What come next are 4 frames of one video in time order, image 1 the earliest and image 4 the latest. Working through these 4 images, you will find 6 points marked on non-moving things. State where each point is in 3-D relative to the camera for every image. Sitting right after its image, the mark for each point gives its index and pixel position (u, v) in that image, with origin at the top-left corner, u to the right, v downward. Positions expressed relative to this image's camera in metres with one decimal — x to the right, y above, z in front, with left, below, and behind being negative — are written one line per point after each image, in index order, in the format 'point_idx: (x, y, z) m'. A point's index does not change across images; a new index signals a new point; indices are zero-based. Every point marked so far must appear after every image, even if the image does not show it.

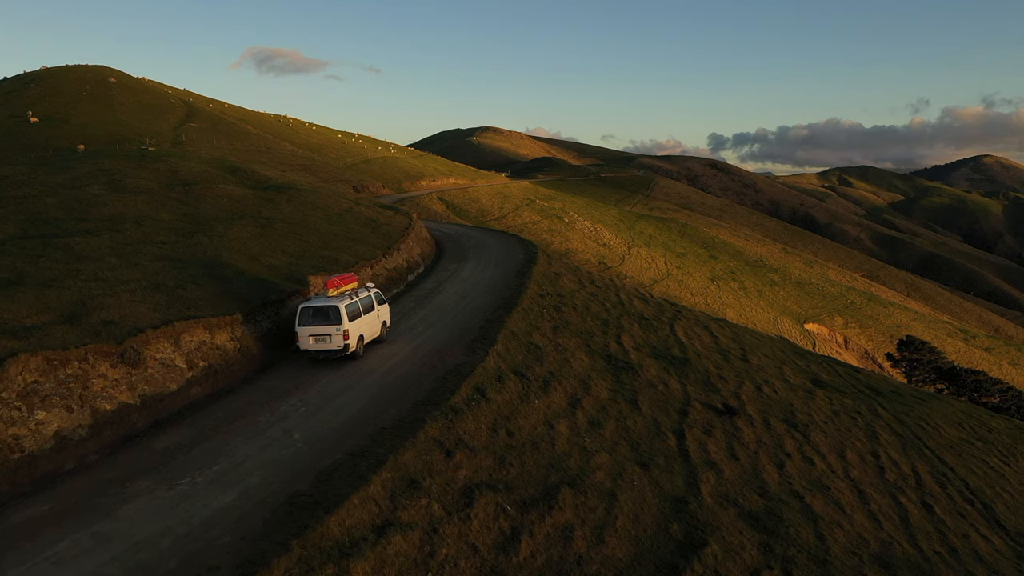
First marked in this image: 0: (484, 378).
0: (-0.5, -1.7, +15.2) m
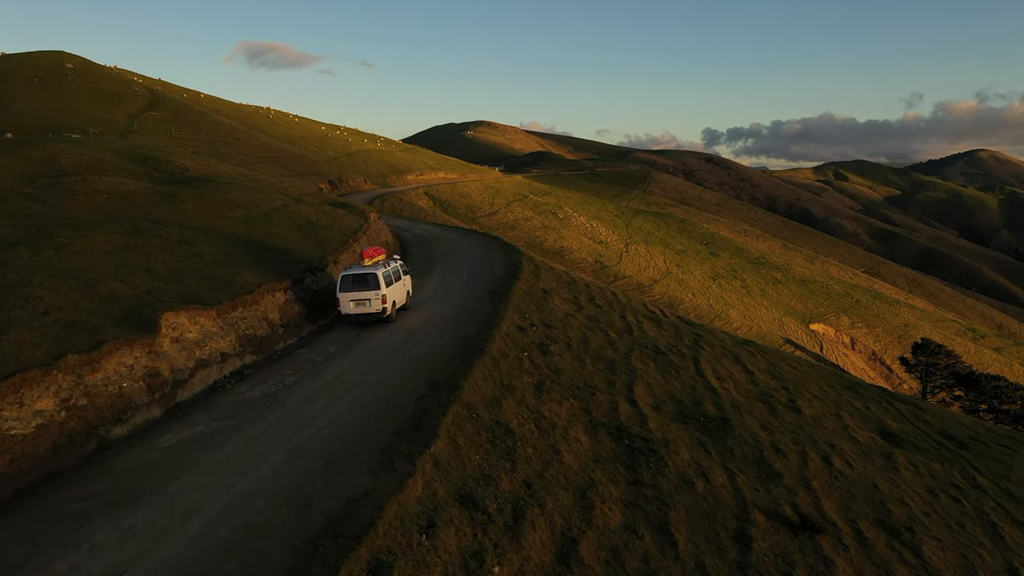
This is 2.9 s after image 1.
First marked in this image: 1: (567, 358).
0: (-1.1, -2.4, +8.1) m
1: (+1.2, -1.5, +17.9) m
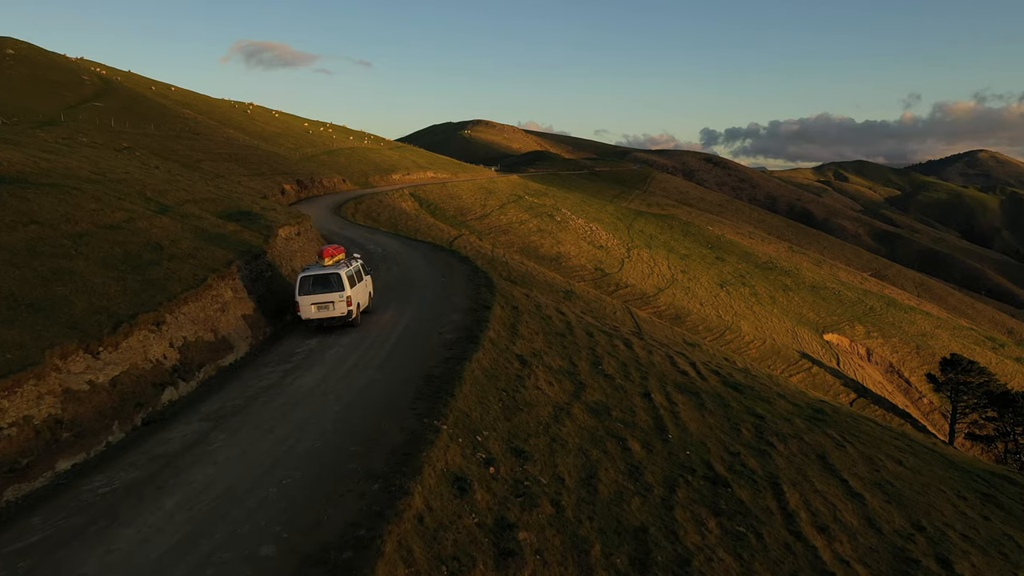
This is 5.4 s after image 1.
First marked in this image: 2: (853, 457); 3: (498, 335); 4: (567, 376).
0: (-1.9, -3.7, -1.4) m
1: (+0.4, -2.8, +8.5) m
2: (+7.3, -3.6, +18.1) m
3: (-0.3, -1.0, +16.3) m
4: (+1.1, -1.7, +15.9) m
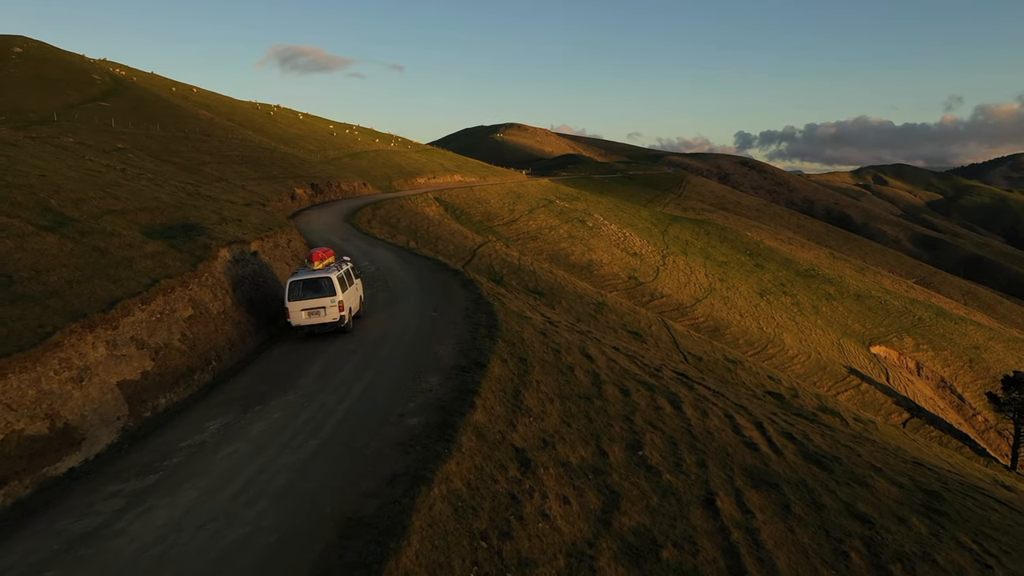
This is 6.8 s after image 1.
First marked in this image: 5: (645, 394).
0: (-2.6, -4.4, -6.6) m
1: (+0.1, -3.5, +3.2) m
2: (+7.3, -4.4, +12.5) m
3: (-0.4, -1.8, +11.1) m
4: (+1.0, -2.5, +10.6) m
5: (+2.7, -2.2, +15.7) m
